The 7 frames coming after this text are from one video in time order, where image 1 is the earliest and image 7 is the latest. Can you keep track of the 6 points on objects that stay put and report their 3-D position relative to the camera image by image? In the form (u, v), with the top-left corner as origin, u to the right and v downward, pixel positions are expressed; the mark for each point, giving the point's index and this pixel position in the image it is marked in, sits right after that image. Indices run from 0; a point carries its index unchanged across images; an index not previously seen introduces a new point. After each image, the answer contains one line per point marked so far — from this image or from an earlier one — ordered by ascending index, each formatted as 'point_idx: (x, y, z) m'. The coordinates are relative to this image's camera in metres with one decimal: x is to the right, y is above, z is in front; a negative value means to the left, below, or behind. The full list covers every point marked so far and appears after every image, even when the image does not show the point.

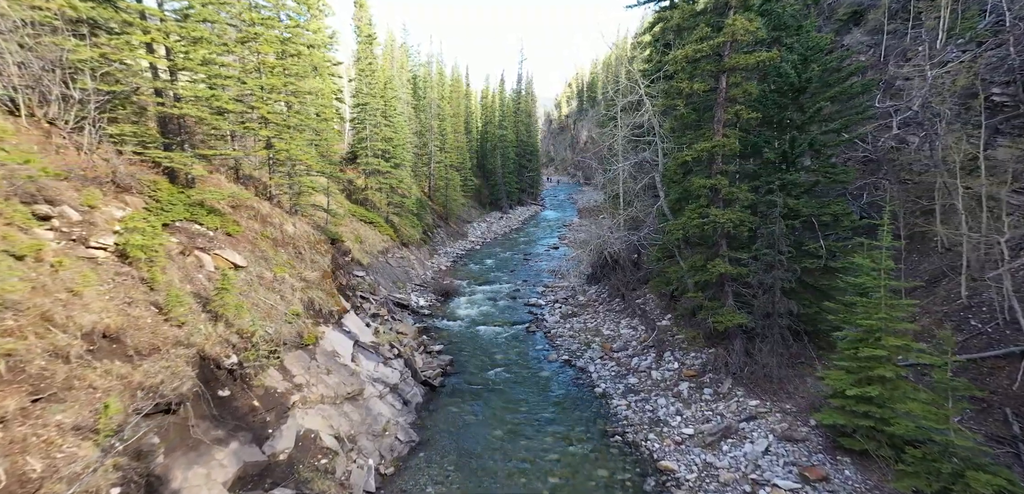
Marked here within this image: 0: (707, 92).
0: (+5.1, +4.0, +12.8) m
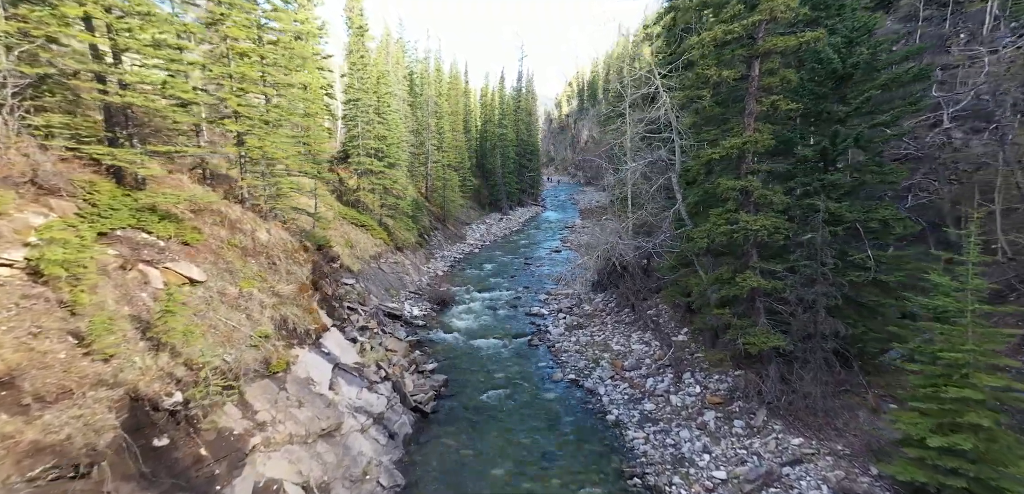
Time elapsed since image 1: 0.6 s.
0: (+5.1, +3.8, +11.3) m
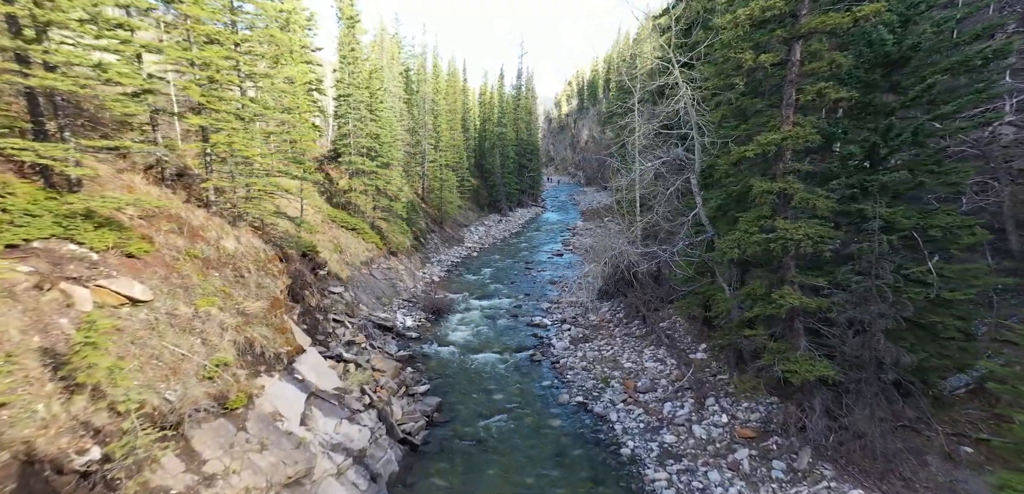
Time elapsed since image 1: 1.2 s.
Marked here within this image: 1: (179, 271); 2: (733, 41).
0: (+5.1, +3.5, +9.7) m
1: (-6.4, -0.4, +9.5) m
2: (+4.5, +4.2, +10.1) m
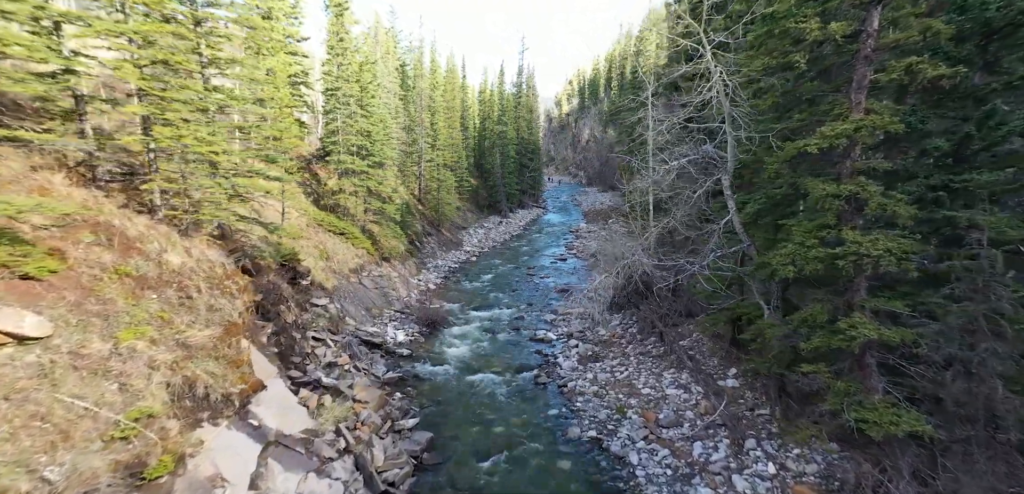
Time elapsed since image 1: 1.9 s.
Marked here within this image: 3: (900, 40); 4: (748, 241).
0: (+5.2, +3.3, +7.8) m
1: (-6.3, -0.7, +7.6) m
2: (+4.6, +3.9, +8.2) m
3: (+5.6, +3.0, +7.2) m
4: (+5.4, +0.1, +11.3) m
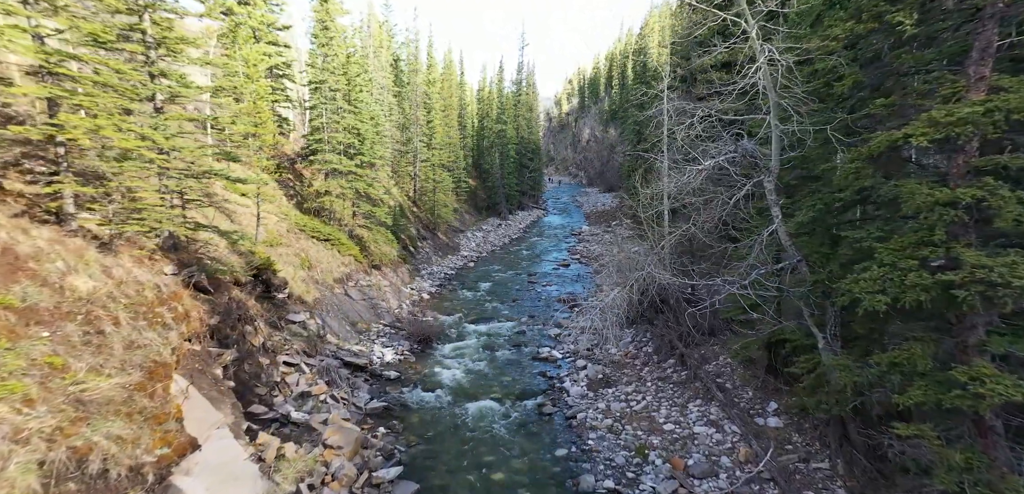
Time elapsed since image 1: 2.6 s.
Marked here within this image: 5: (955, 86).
0: (+5.2, +3.0, +5.8) m
1: (-6.3, -1.0, +5.6) m
2: (+4.6, +3.6, +6.3) m
3: (+5.7, +2.7, +5.2) m
4: (+5.4, -0.2, +9.3) m
5: (+5.3, +2.0, +6.0) m
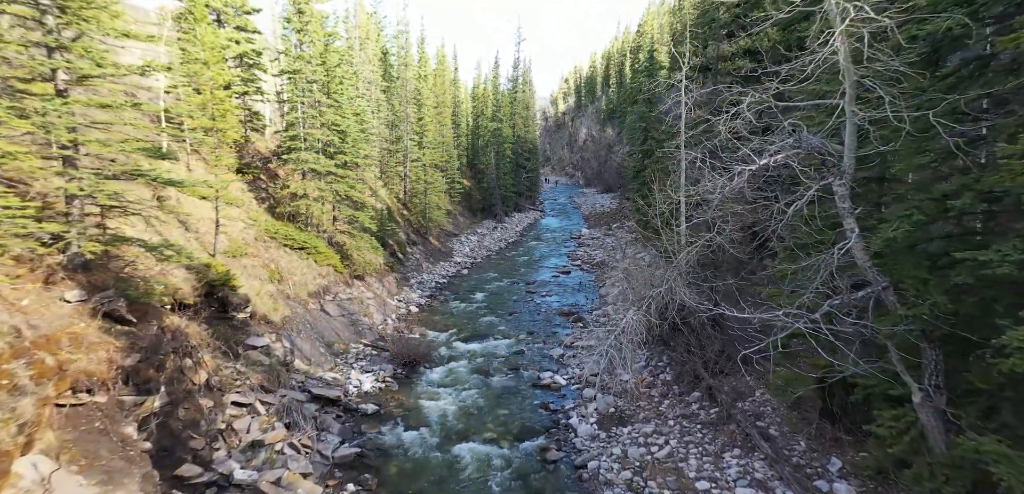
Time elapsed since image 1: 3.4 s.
0: (+5.2, +2.7, +3.6) m
1: (-6.3, -1.3, +3.2) m
2: (+4.6, +3.3, +4.0) m
3: (+5.7, +2.4, +2.9) m
4: (+5.4, -0.5, +7.1) m
5: (+5.3, +1.6, +3.7) m
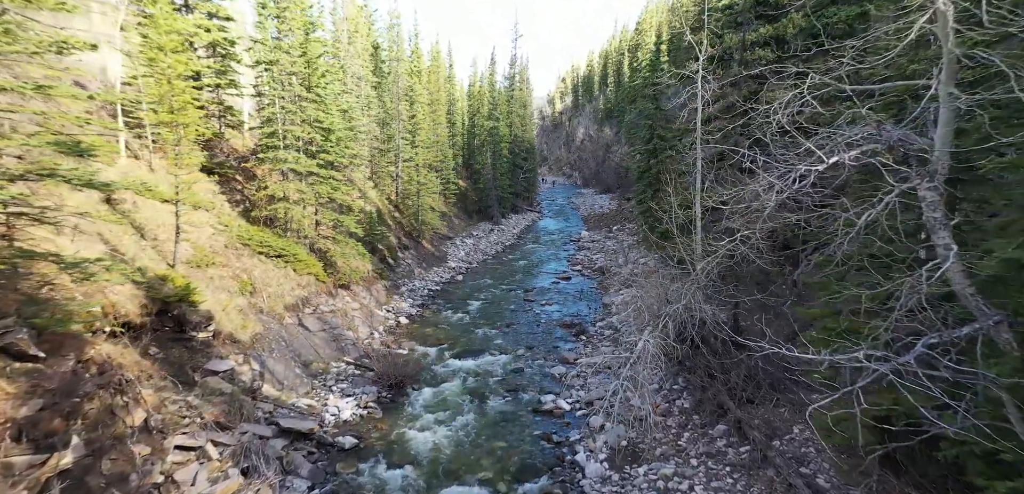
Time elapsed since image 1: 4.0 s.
0: (+5.3, +2.4, +1.9) m
1: (-6.3, -1.6, +1.4) m
2: (+4.7, +3.1, +2.3) m
3: (+5.7, +2.1, +1.2) m
4: (+5.4, -0.8, +5.3) m
5: (+5.3, +1.4, +2.0) m
